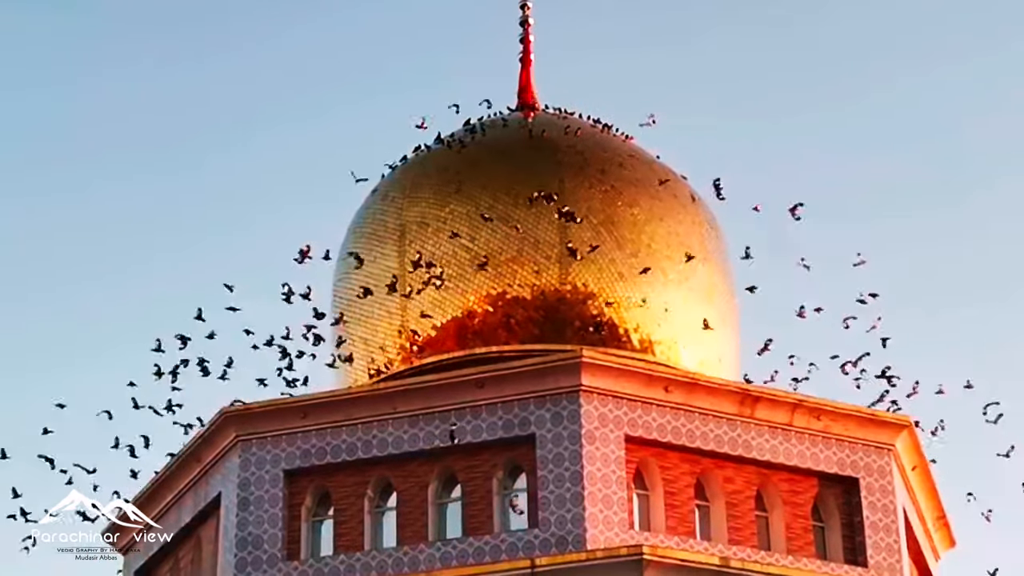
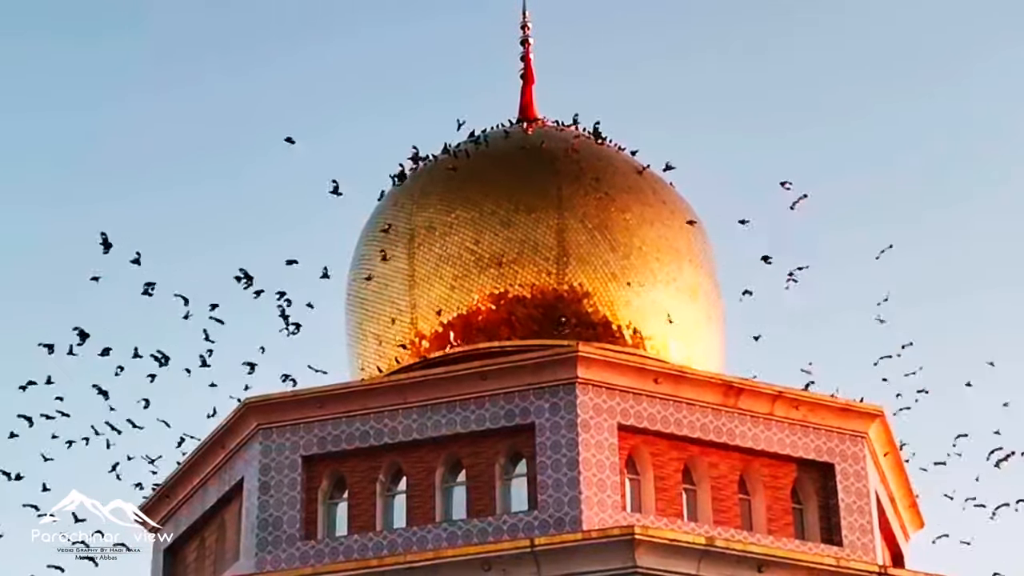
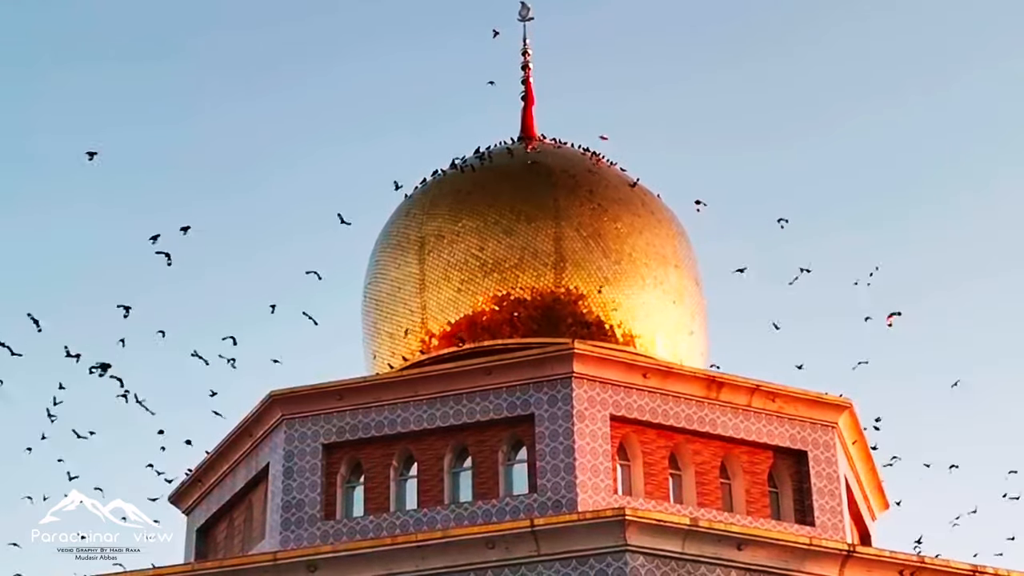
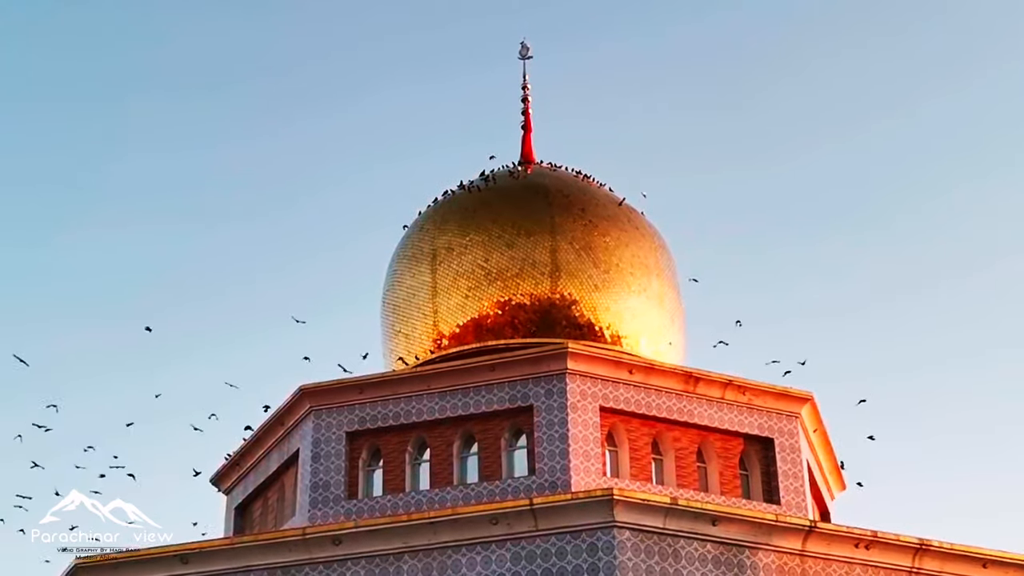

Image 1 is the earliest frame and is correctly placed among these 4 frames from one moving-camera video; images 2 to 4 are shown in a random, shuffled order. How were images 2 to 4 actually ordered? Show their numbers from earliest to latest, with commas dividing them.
2, 3, 4
